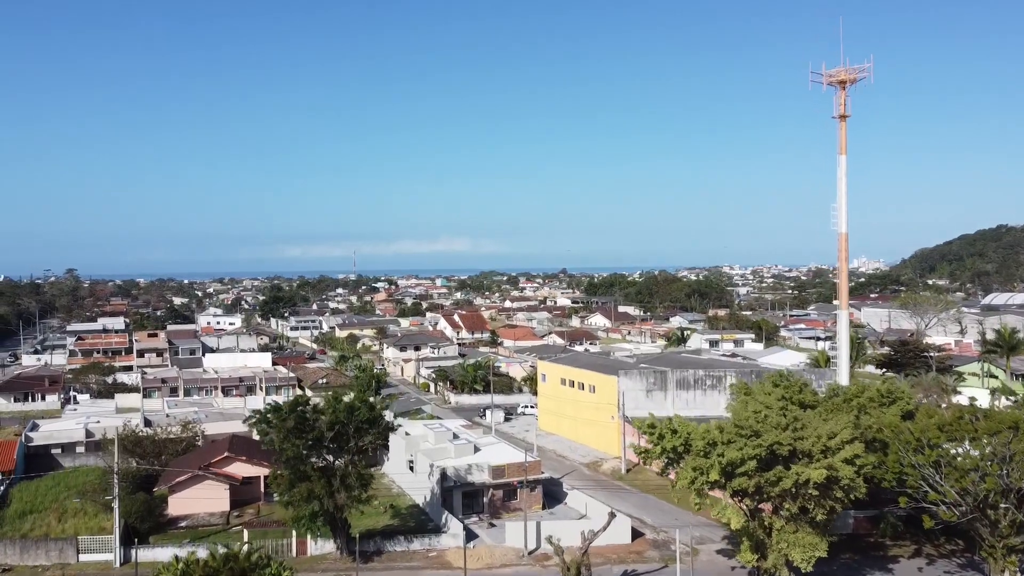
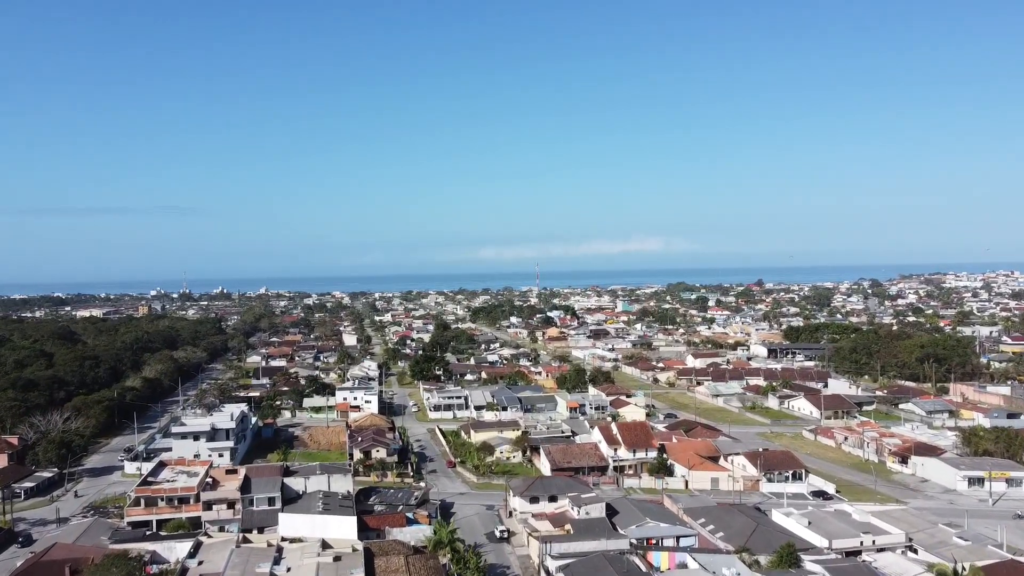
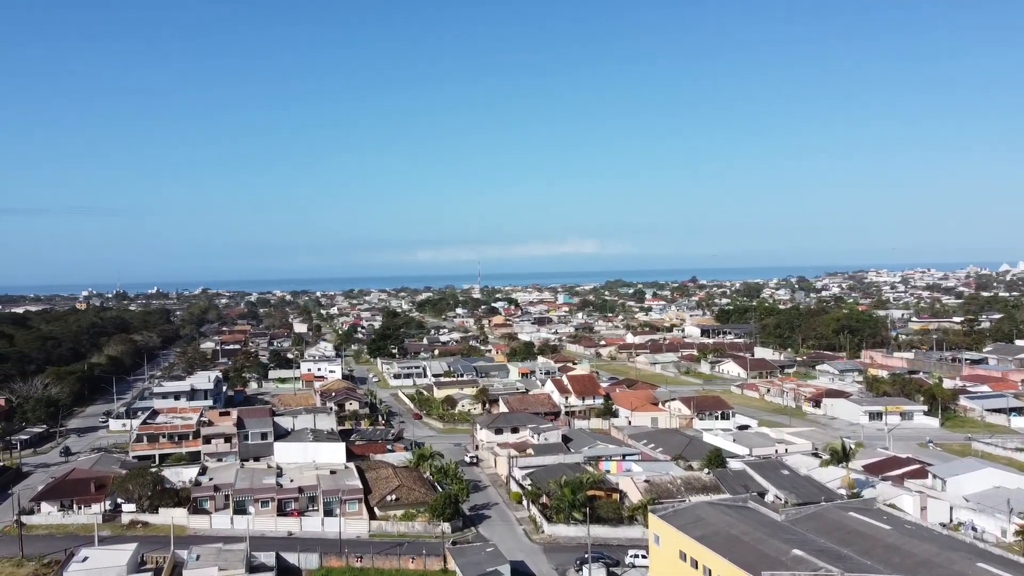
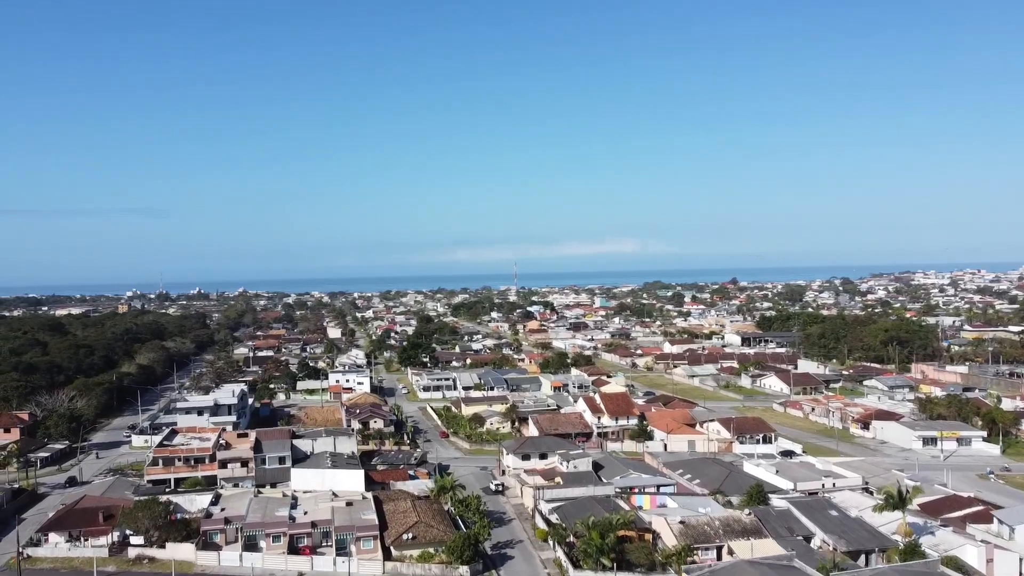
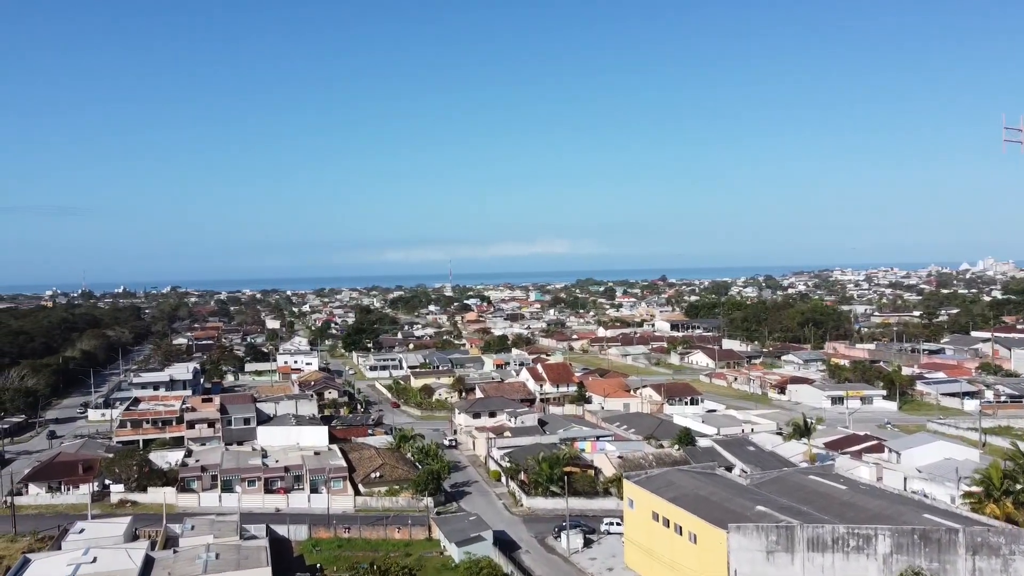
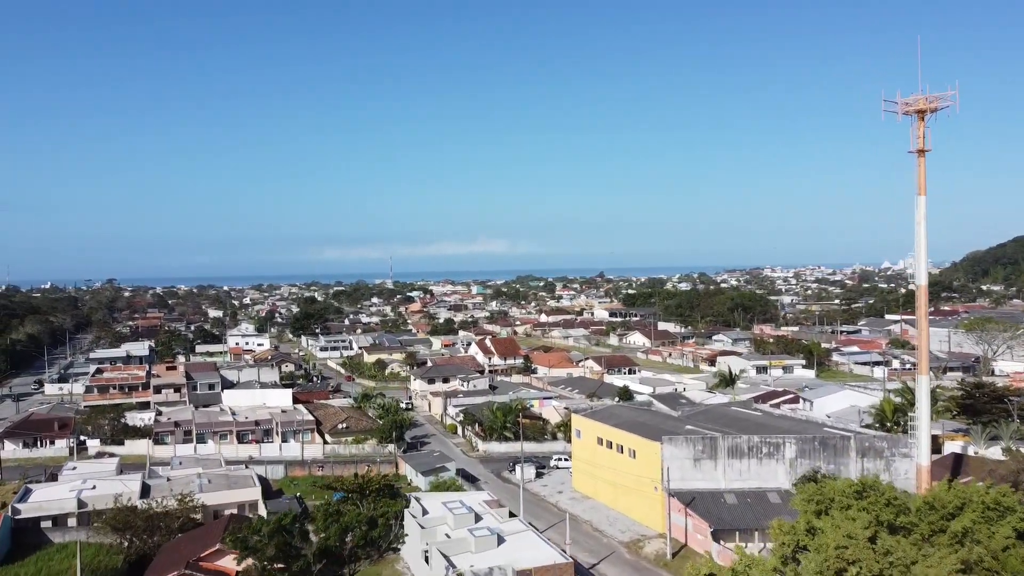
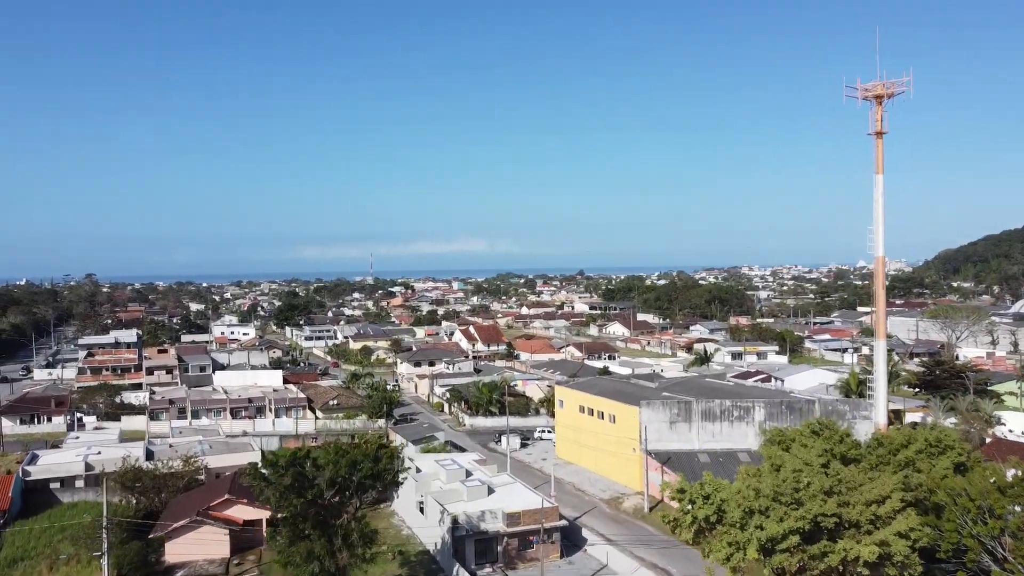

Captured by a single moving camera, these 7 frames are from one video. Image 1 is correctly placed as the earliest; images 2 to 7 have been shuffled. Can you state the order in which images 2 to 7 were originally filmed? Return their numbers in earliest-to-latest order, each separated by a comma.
7, 6, 5, 3, 4, 2
